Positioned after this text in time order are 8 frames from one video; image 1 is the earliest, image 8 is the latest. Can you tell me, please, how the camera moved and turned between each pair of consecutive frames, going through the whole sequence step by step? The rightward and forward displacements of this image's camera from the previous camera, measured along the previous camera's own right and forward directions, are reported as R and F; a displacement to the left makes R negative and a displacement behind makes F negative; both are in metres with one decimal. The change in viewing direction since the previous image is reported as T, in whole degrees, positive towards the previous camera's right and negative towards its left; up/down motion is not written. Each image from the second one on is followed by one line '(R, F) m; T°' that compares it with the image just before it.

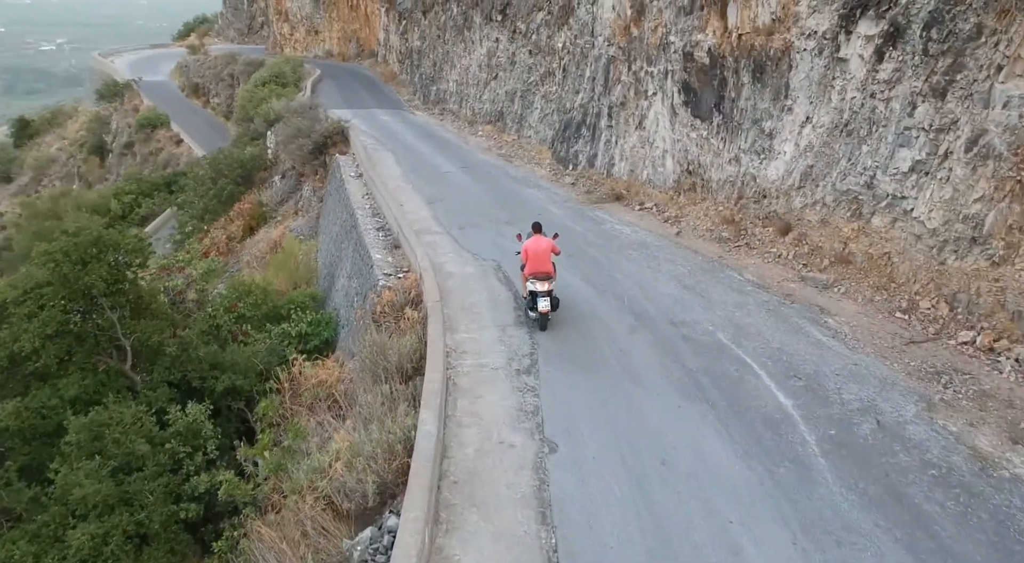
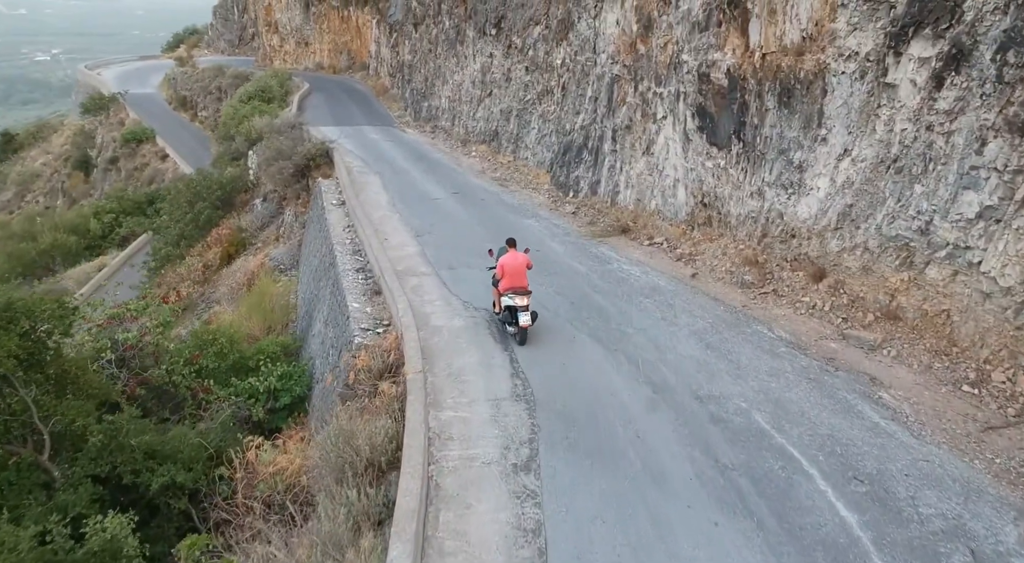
(0.0, +1.4) m; 0°
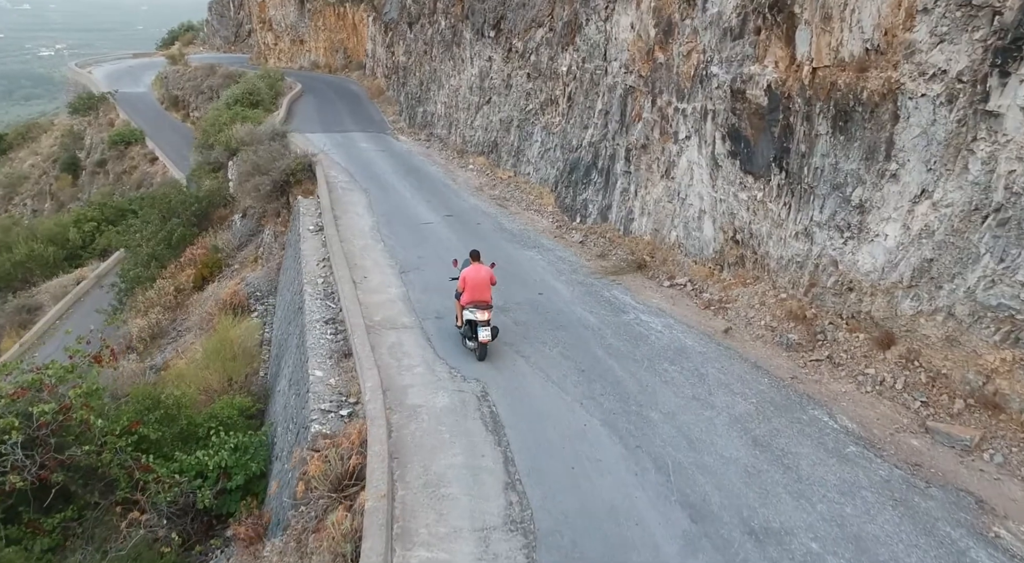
(+0.1, +1.9) m; 0°
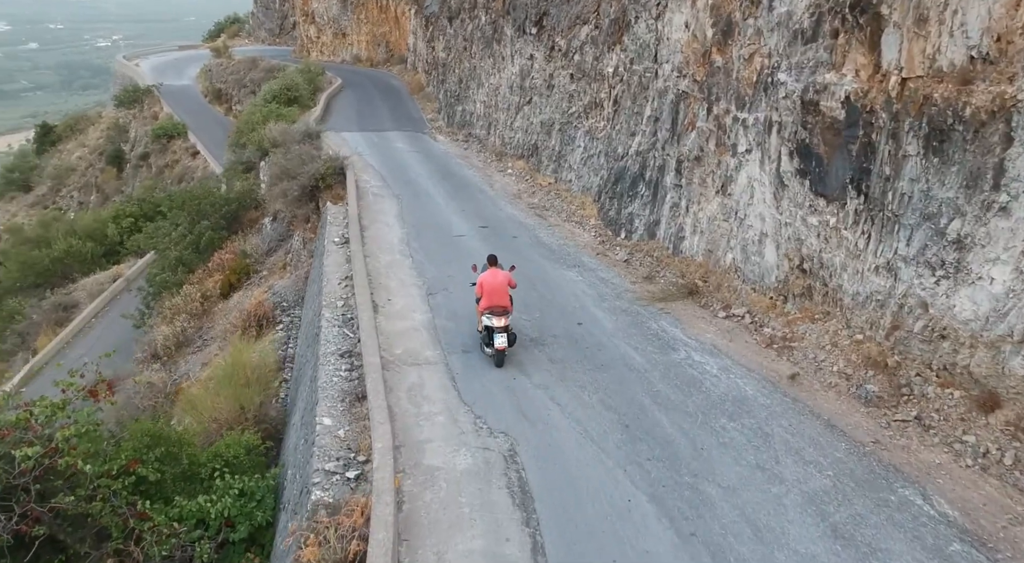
(0.0, +1.1) m; -3°
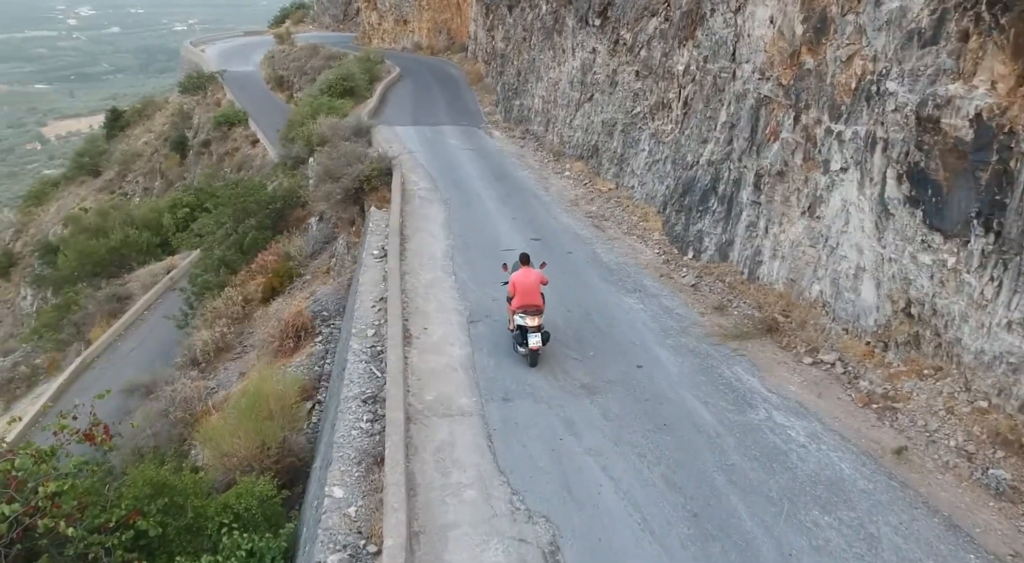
(+0.1, +1.3) m; -4°
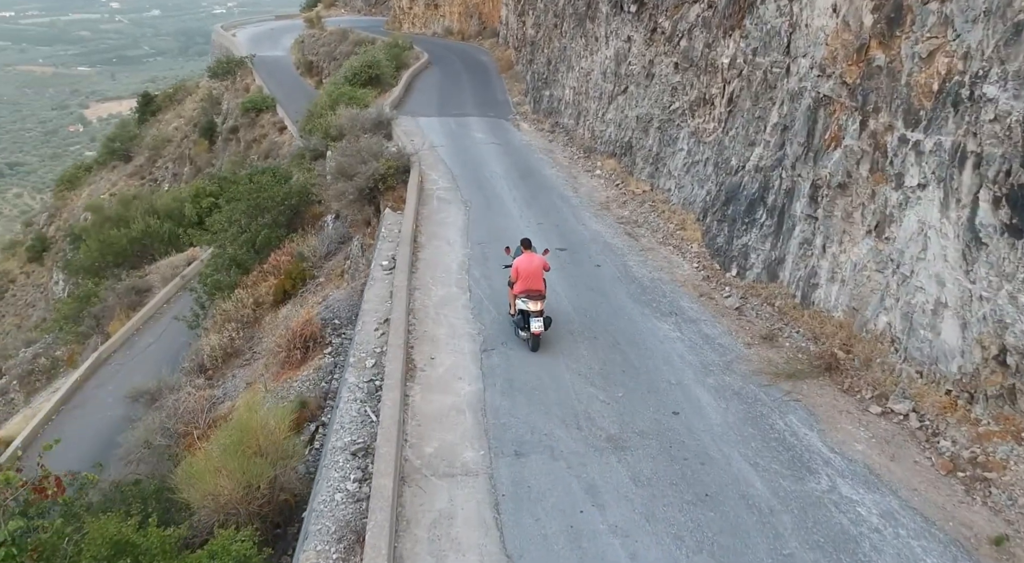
(+0.1, +1.2) m; -2°
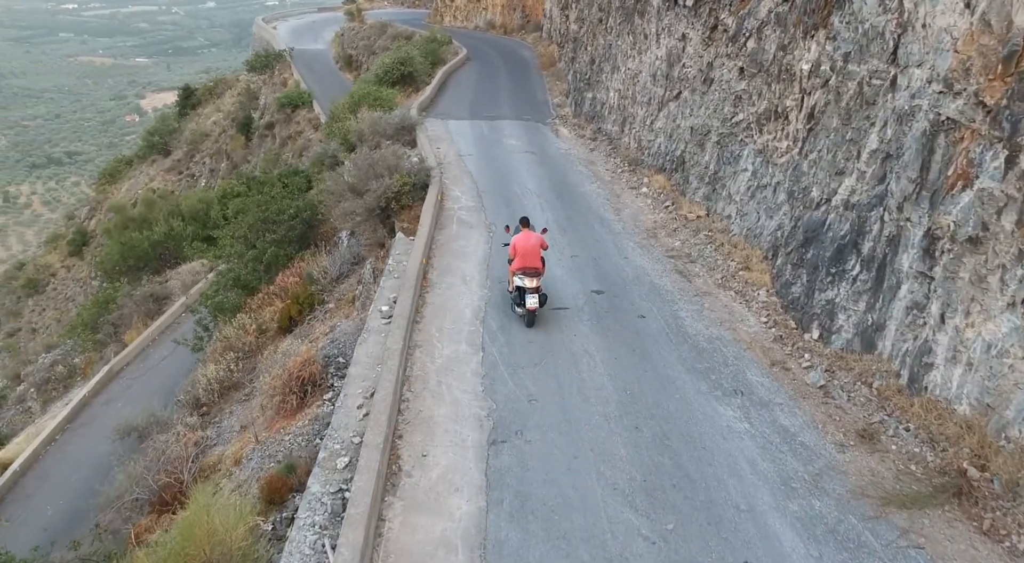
(+0.2, +2.1) m; -3°
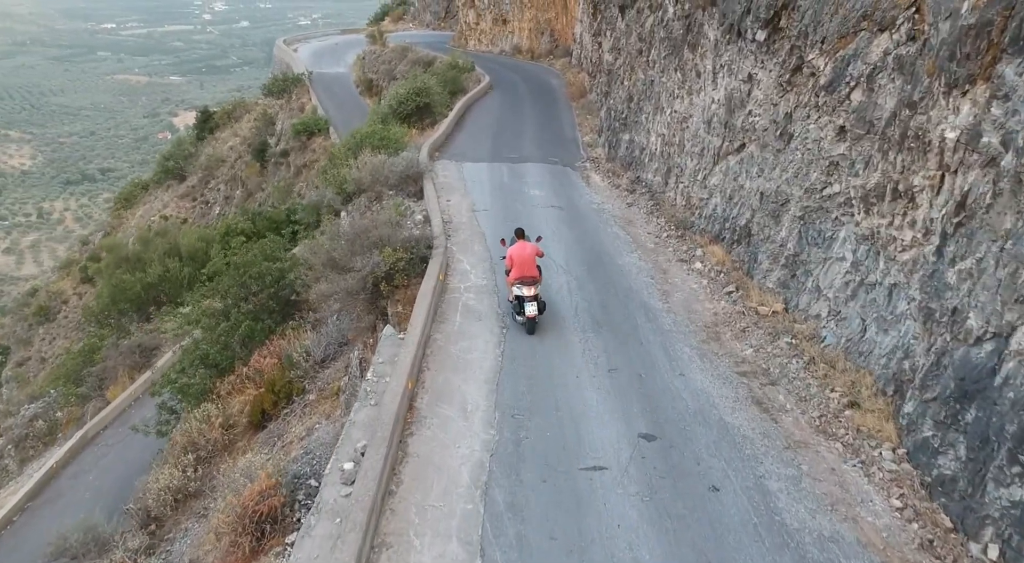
(+0.1, +2.9) m; -2°
